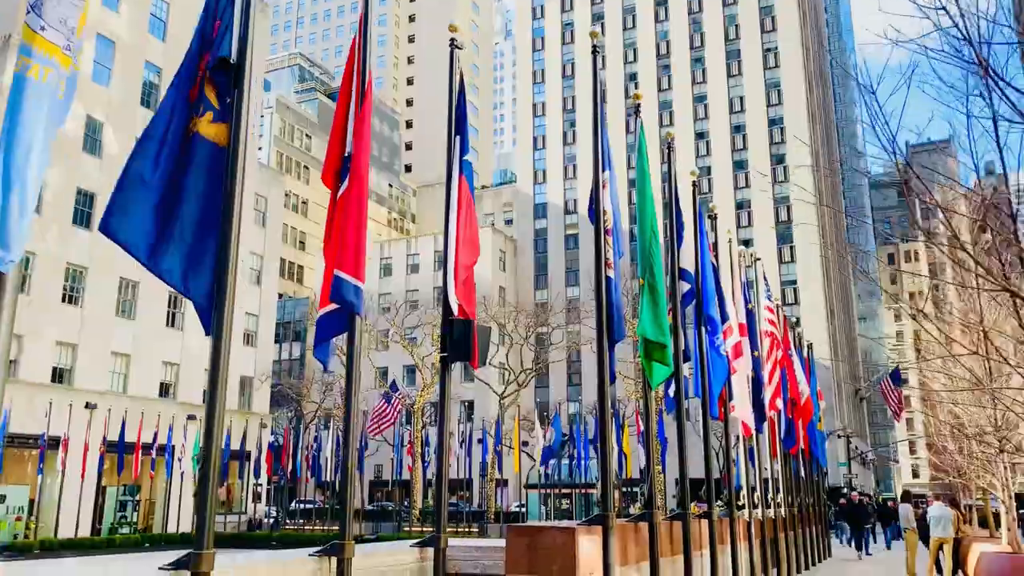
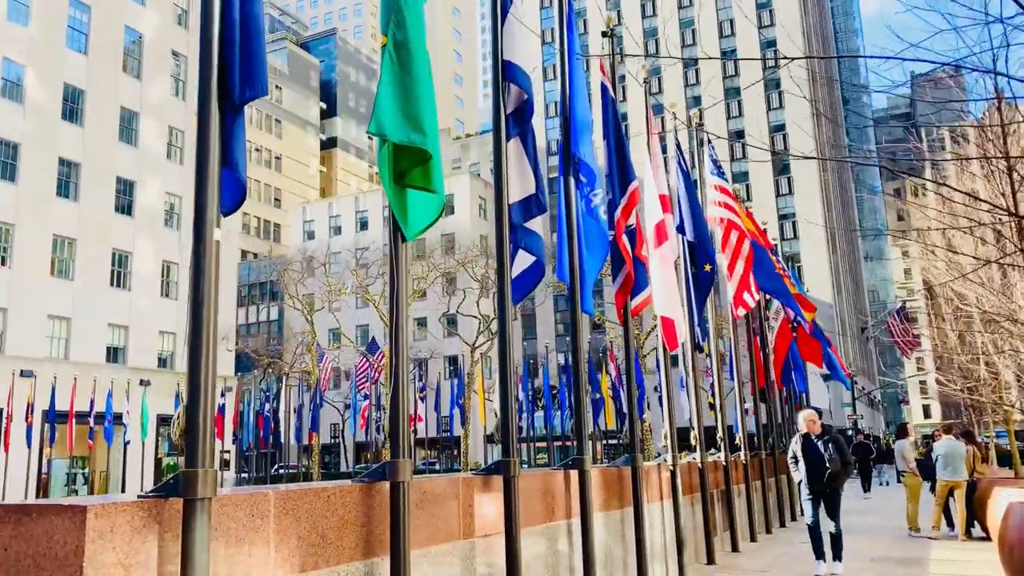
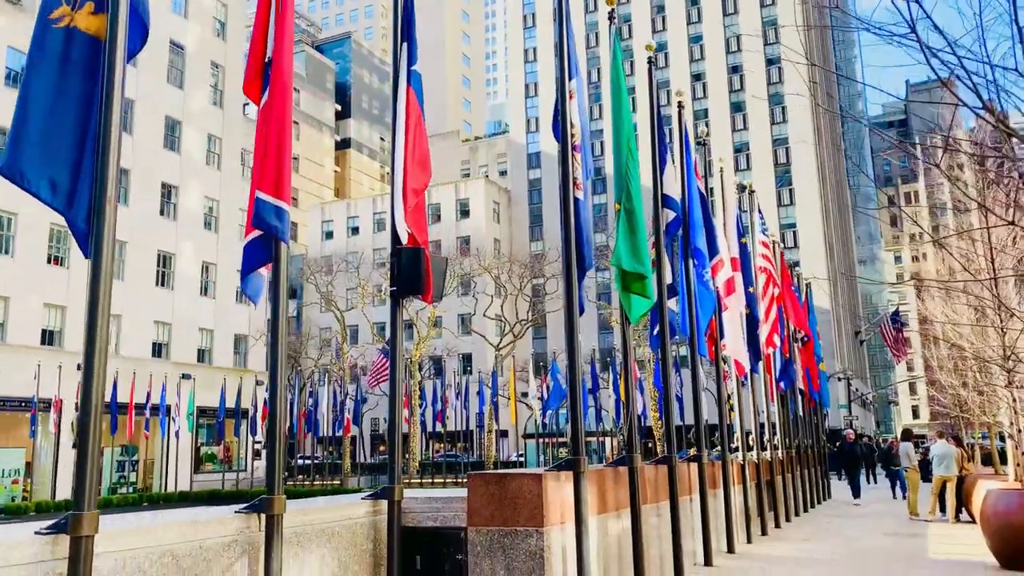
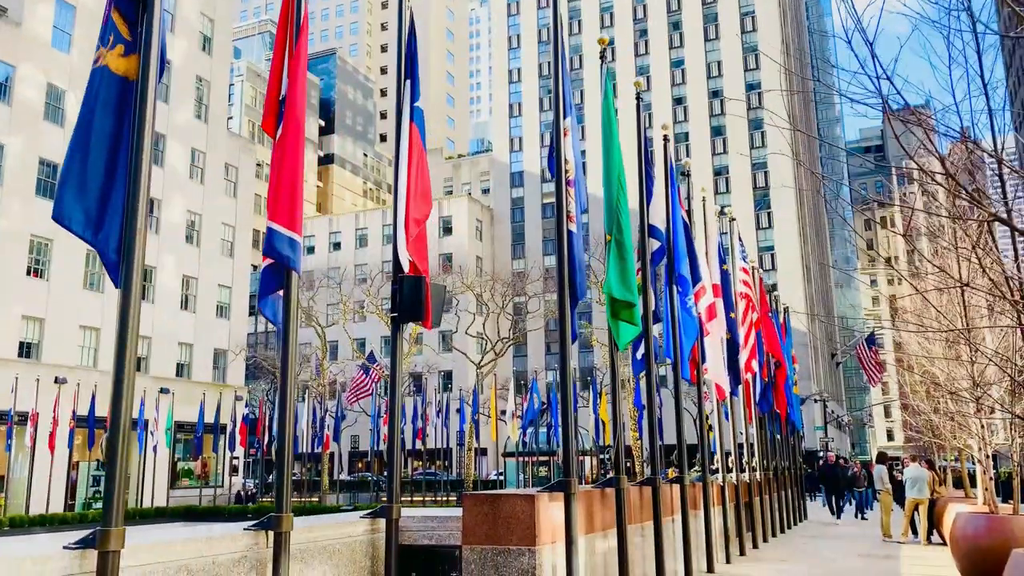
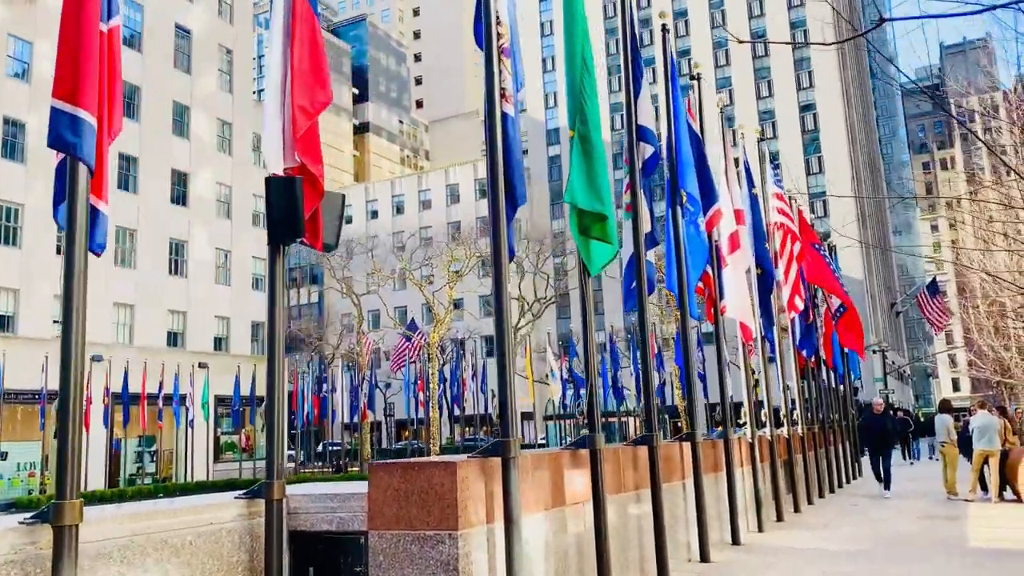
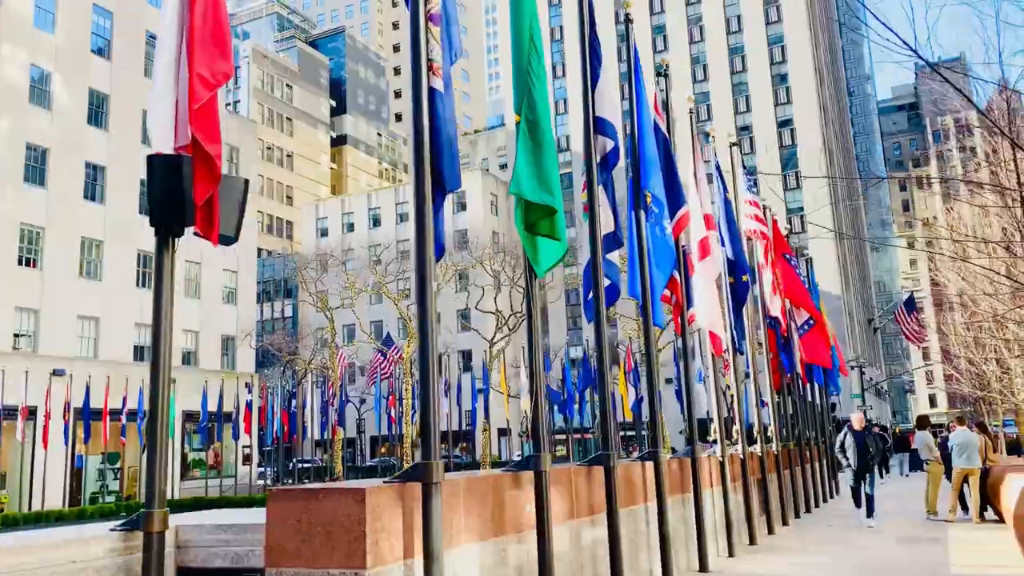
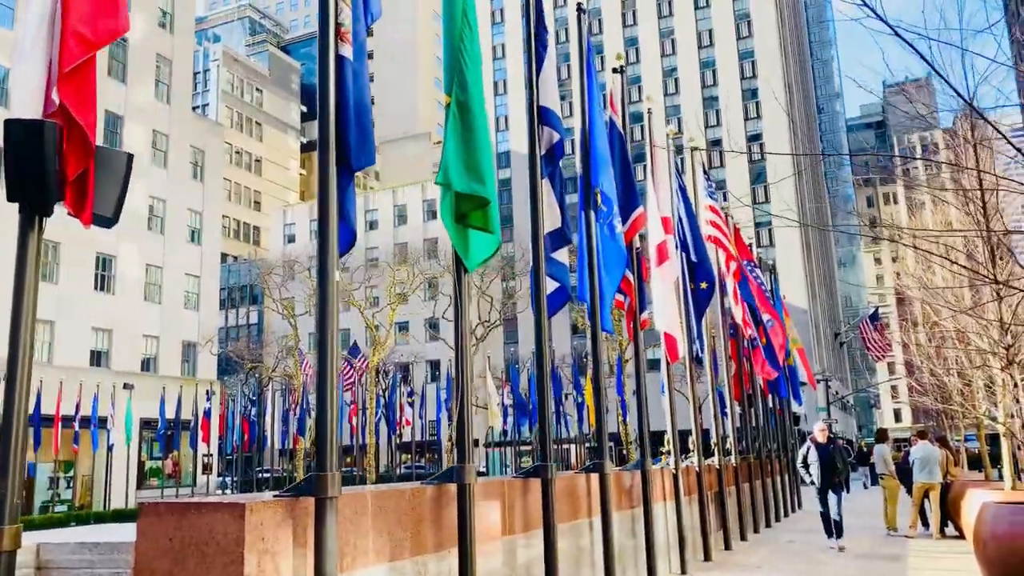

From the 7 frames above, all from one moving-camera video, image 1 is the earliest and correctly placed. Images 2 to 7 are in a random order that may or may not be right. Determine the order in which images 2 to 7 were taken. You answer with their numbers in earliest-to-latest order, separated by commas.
4, 3, 5, 6, 7, 2
